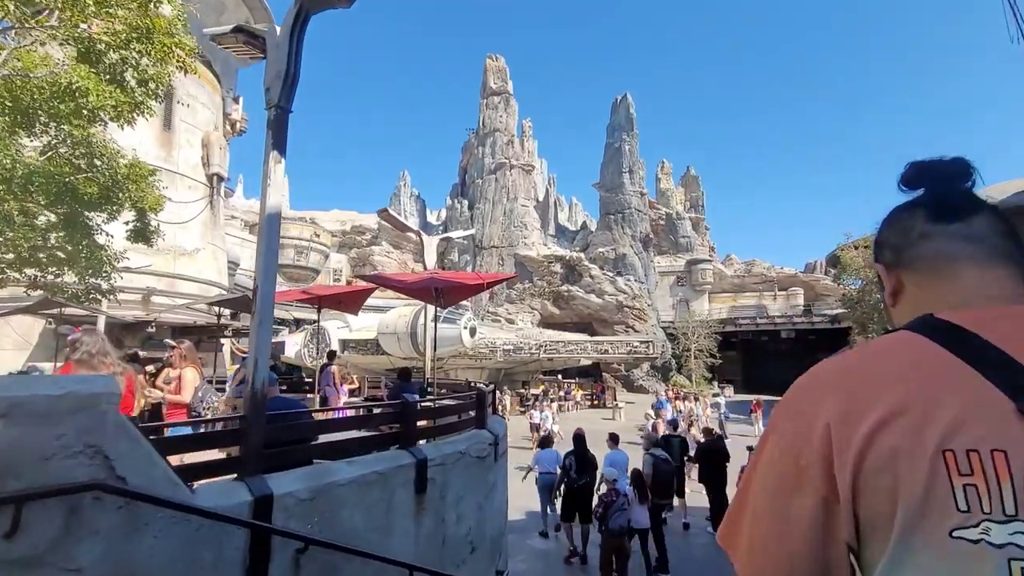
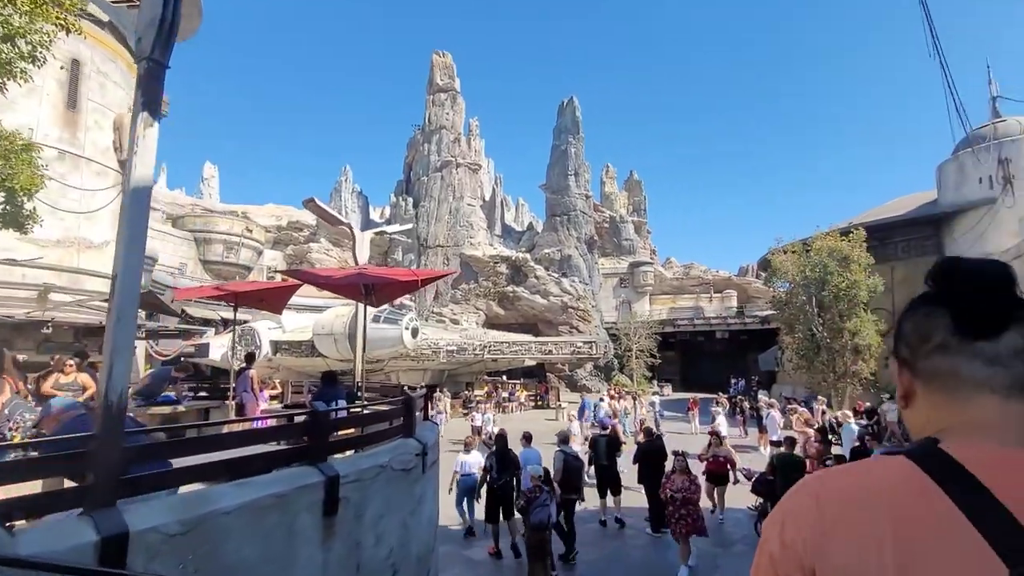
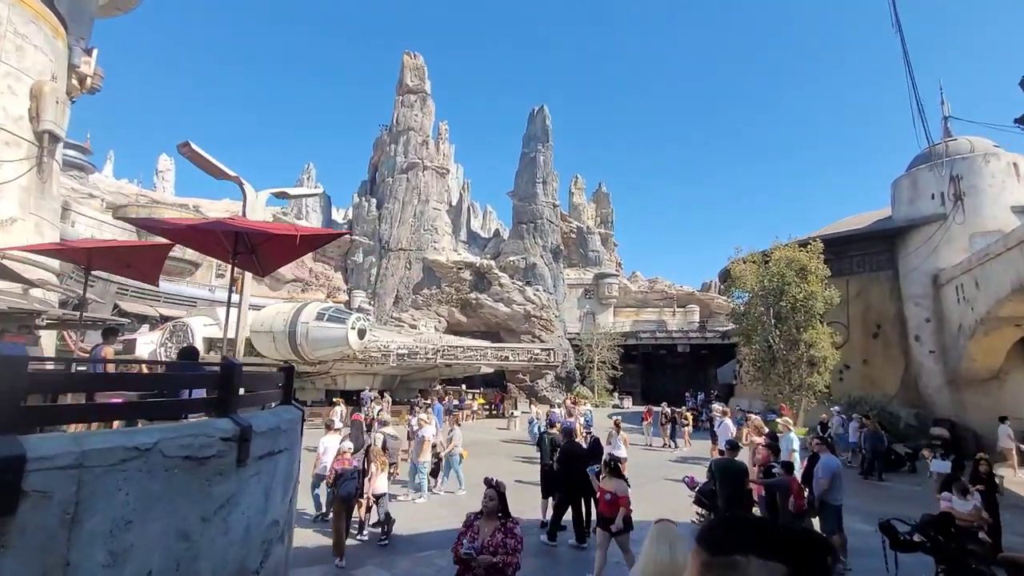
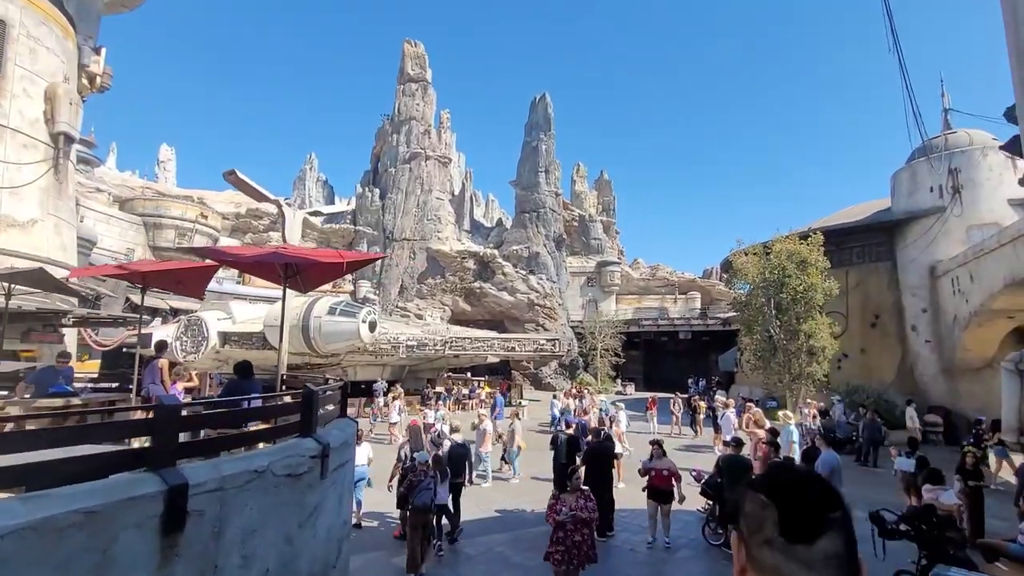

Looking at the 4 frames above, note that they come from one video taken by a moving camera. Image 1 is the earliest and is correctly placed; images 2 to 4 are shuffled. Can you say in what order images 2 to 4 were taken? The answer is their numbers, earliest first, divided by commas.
2, 4, 3
